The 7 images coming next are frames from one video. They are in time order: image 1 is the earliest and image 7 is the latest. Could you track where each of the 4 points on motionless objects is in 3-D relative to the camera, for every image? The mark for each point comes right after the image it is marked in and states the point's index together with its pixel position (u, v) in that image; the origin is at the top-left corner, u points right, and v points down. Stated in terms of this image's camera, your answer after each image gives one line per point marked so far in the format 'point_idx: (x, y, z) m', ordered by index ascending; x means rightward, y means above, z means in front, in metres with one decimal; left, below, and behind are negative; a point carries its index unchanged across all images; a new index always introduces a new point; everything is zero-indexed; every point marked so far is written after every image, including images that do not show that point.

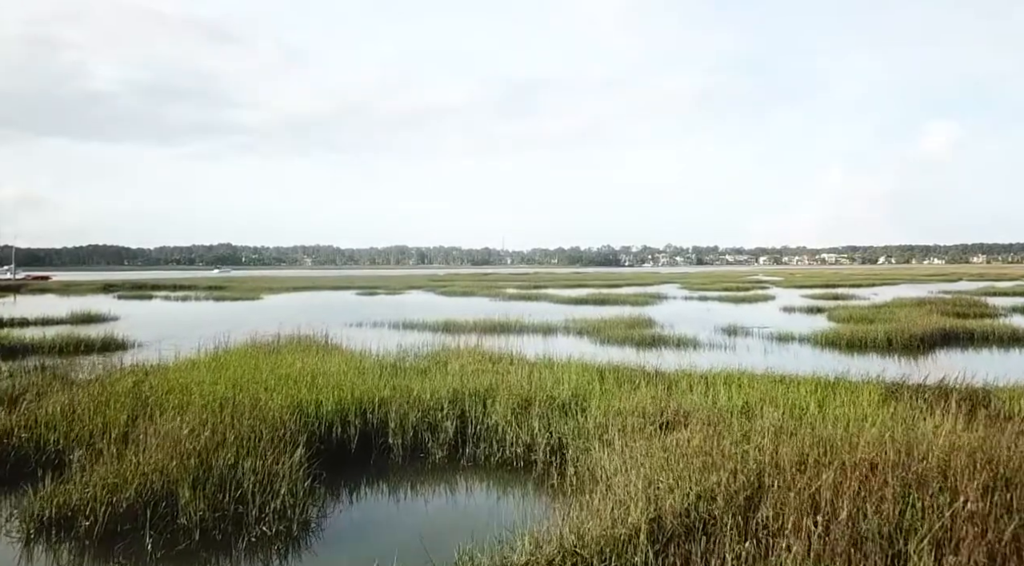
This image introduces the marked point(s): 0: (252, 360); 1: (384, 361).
0: (-4.5, -1.4, +13.2) m
1: (-2.5, -1.5, +14.4) m
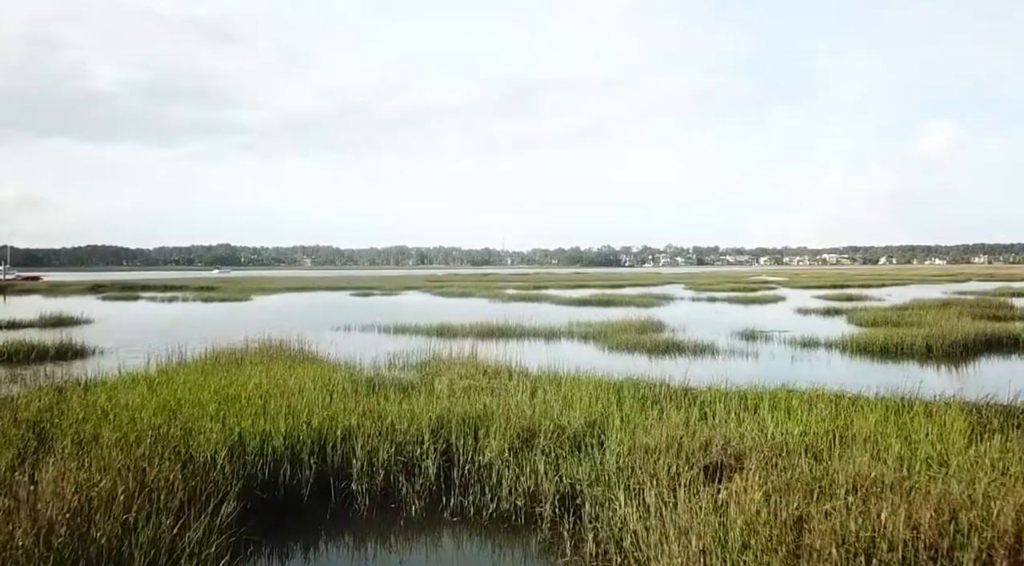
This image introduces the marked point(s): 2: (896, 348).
0: (-4.6, -1.4, +11.2) m
1: (-2.5, -1.5, +12.4) m
2: (+9.8, -1.6, +19.5) m
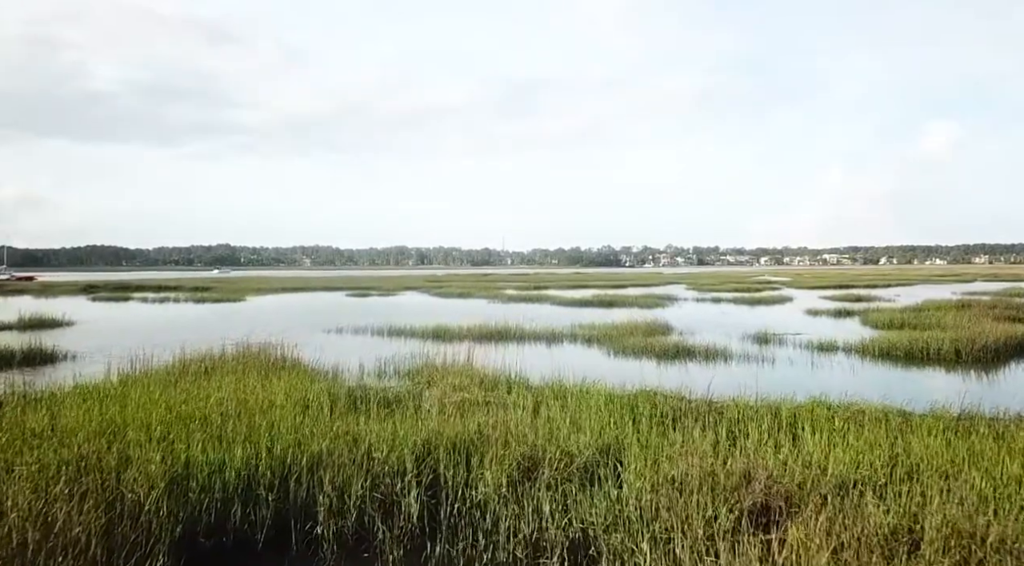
0: (-4.6, -1.4, +10.0) m
1: (-2.5, -1.5, +11.2) m
2: (+9.8, -1.7, +18.3) m
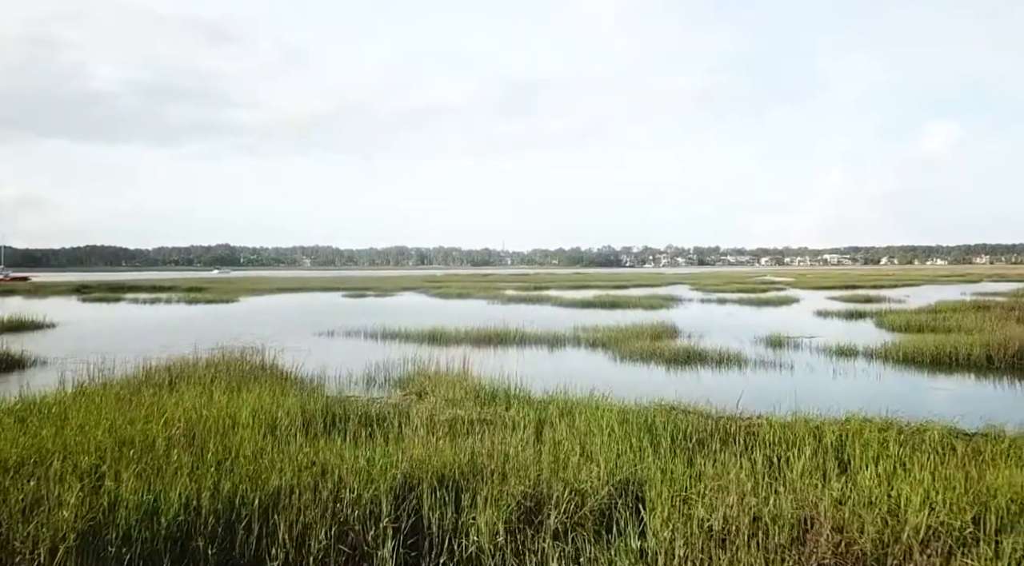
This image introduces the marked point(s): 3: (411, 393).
0: (-4.6, -1.4, +8.8) m
1: (-2.5, -1.6, +10.0) m
2: (+9.8, -1.7, +17.1) m
3: (-1.6, -1.7, +11.6) m
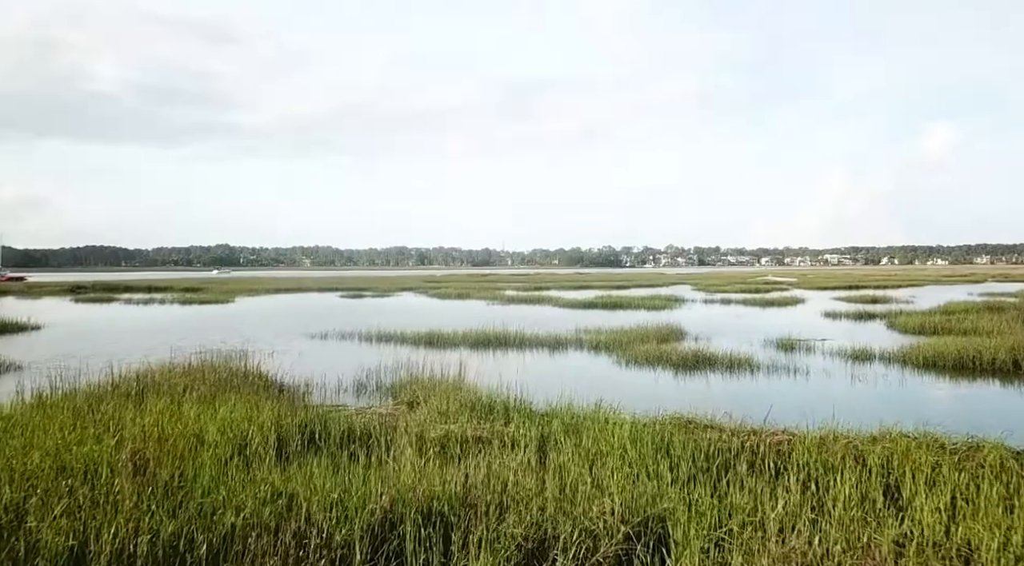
0: (-4.6, -1.4, +7.9) m
1: (-2.5, -1.6, +9.2) m
2: (+9.8, -1.7, +16.2) m
3: (-1.6, -1.7, +10.7) m
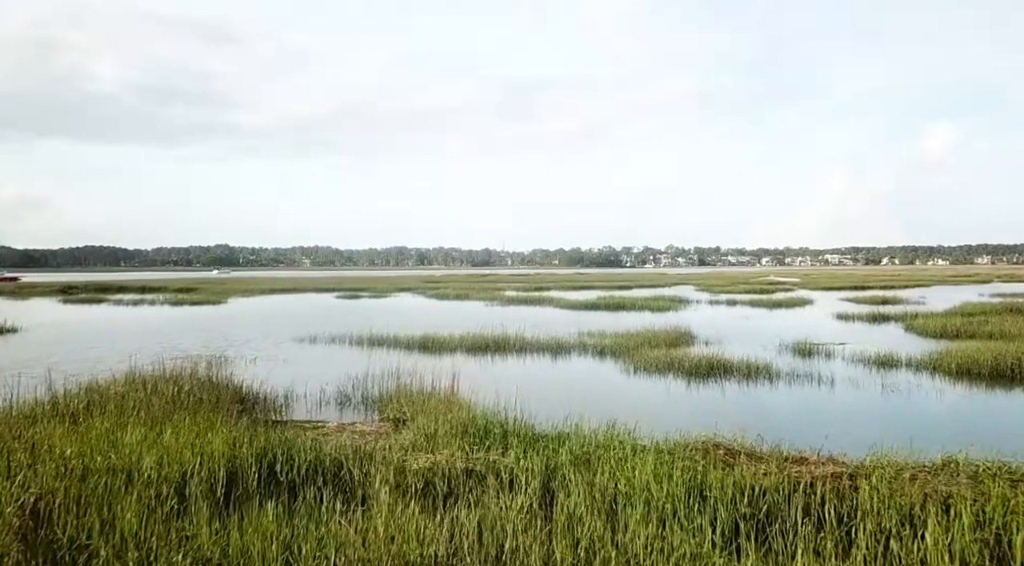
0: (-4.6, -1.4, +6.7) m
1: (-2.5, -1.6, +7.9) m
2: (+9.8, -1.7, +15.0) m
3: (-1.6, -1.7, +9.5) m
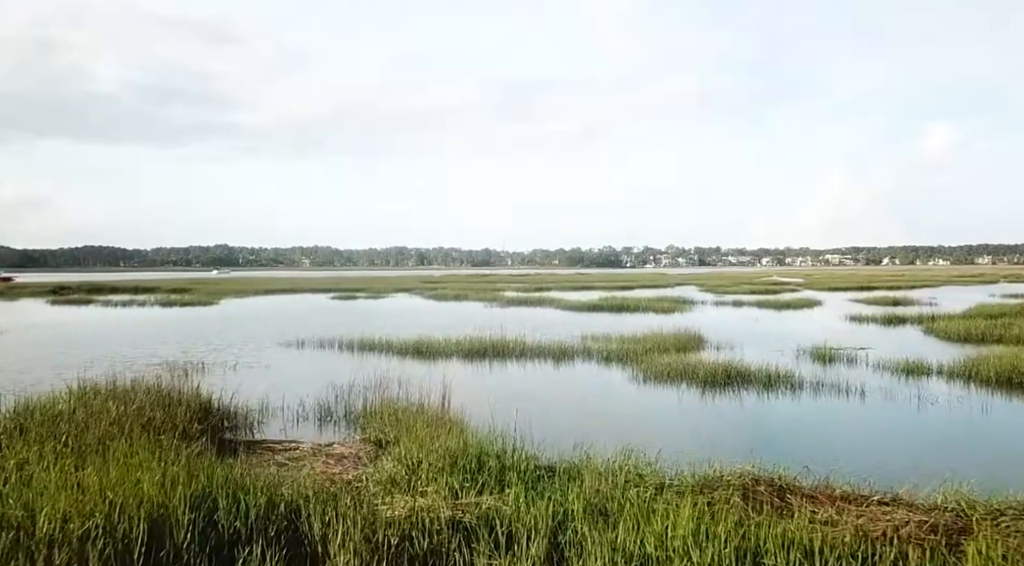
0: (-4.6, -1.4, +5.5) m
1: (-2.5, -1.6, +6.7) m
2: (+9.8, -1.7, +13.8) m
3: (-1.6, -1.7, +8.3) m
